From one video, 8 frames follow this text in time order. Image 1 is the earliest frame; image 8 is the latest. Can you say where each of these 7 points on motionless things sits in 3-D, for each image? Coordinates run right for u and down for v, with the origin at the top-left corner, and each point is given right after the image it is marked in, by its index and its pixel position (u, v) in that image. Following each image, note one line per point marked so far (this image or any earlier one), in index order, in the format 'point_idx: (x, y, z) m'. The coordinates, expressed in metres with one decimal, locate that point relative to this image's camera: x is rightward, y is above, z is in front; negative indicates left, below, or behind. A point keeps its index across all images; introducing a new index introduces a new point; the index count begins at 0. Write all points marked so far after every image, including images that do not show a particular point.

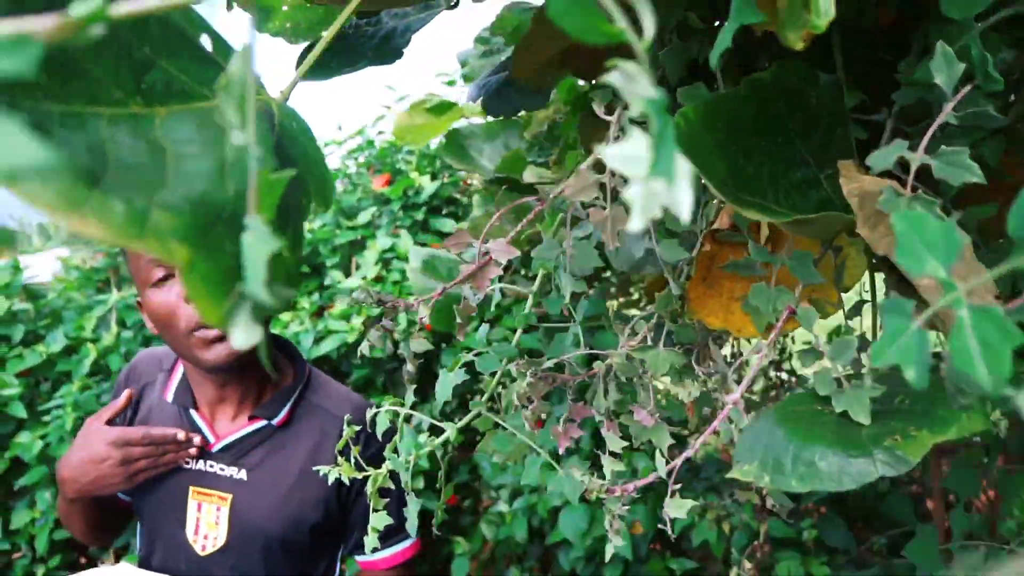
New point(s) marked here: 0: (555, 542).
0: (+0.2, -0.9, +2.3) m
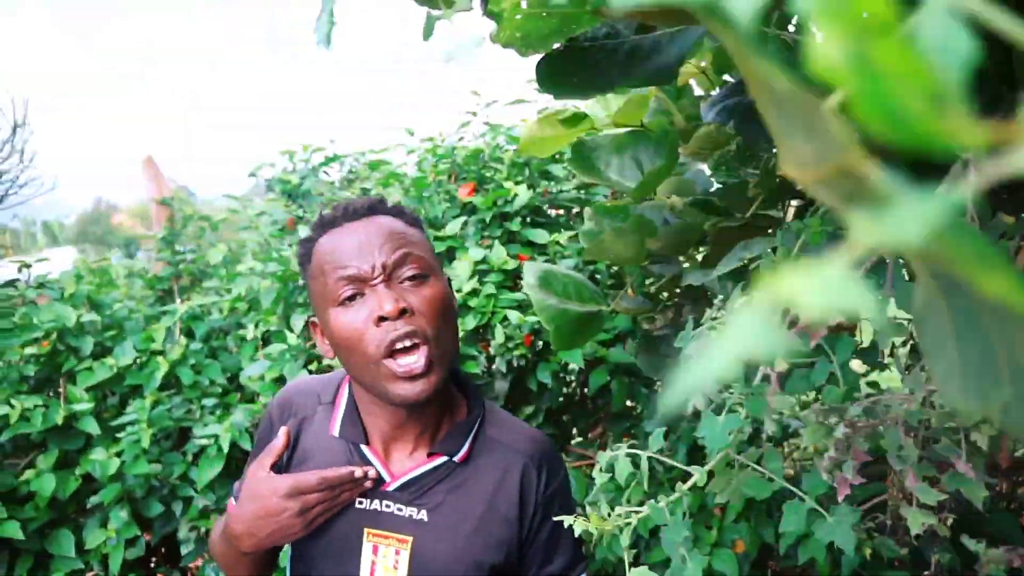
0: (+0.5, -0.9, +2.3) m
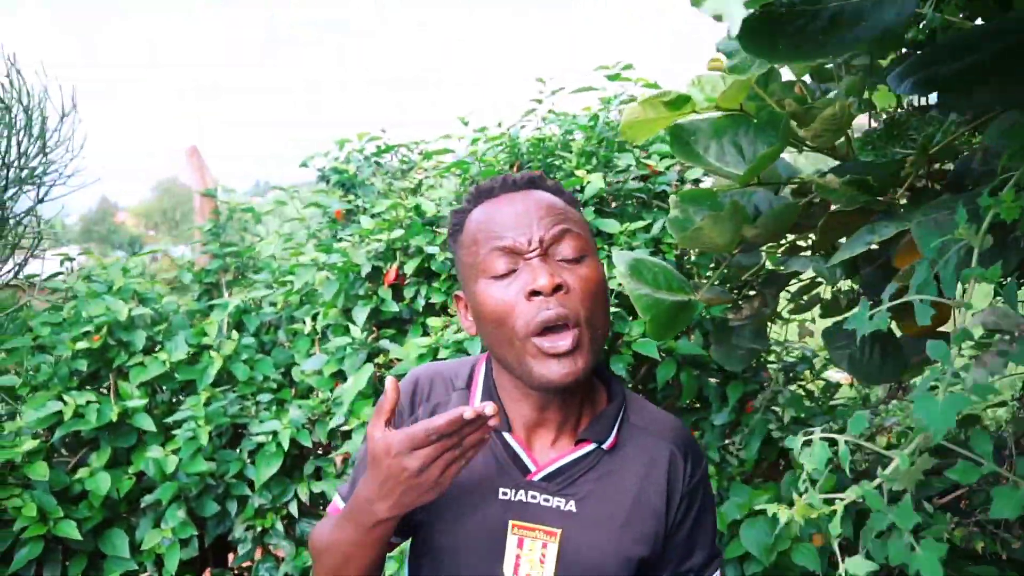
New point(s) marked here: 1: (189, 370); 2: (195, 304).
0: (+0.7, -0.9, +2.2) m
1: (-1.2, -0.3, +2.5) m
2: (-1.3, -0.1, +2.8) m
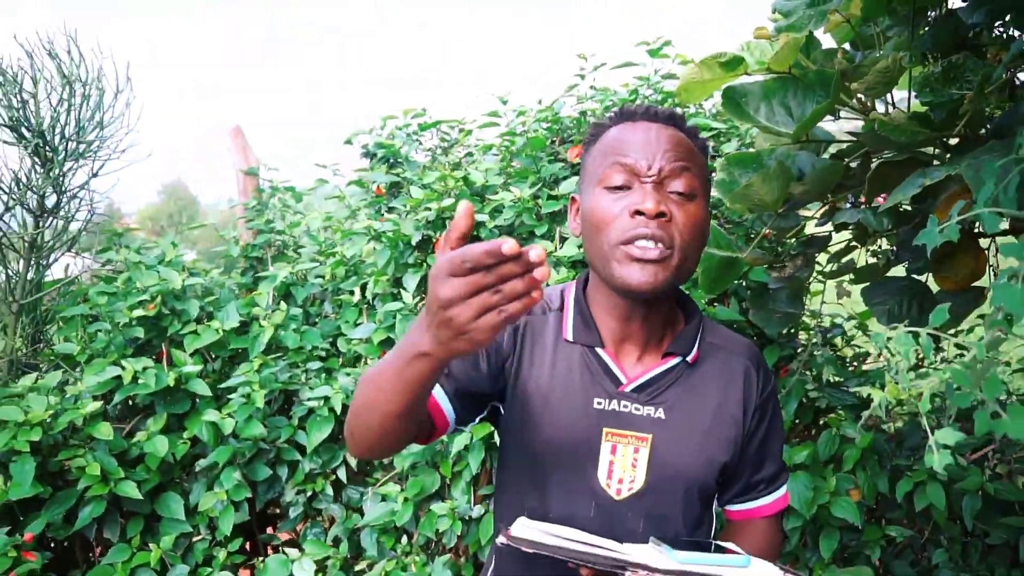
0: (+0.9, -0.8, +2.3) m
1: (-1.1, -0.2, +2.6) m
2: (-1.2, 0.0, +2.8) m
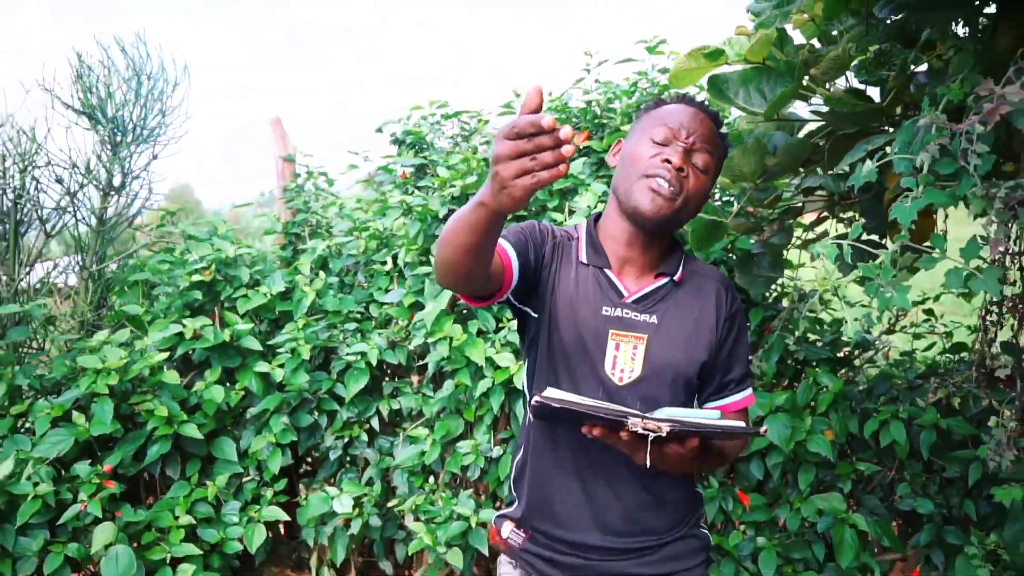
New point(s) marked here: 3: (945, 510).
0: (+1.0, -0.6, +2.7) m
1: (-1.0, -0.1, +2.9) m
2: (-1.1, +0.2, +3.2) m
3: (+1.7, -0.8, +2.6) m
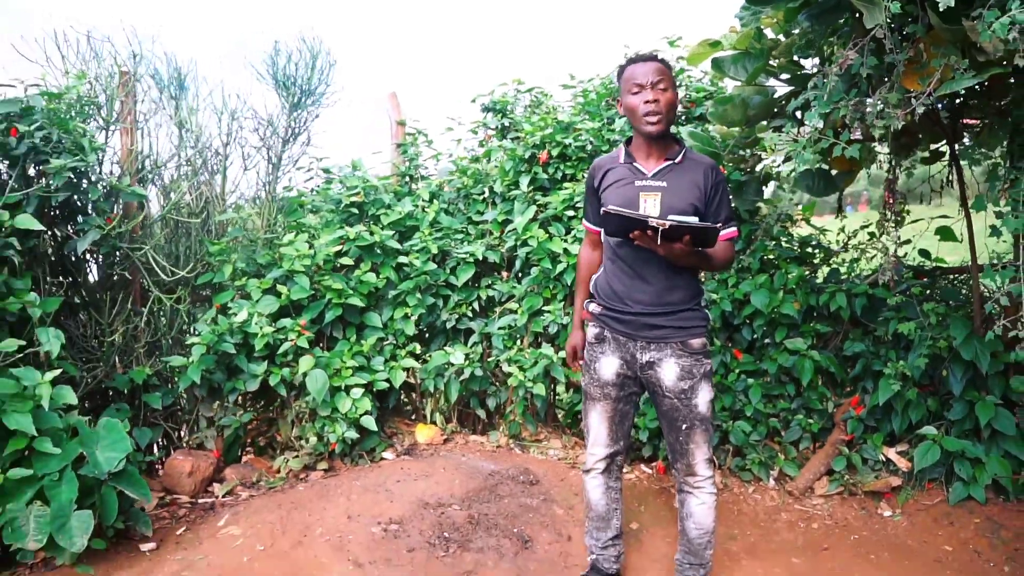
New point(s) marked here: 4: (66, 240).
0: (+1.4, -0.2, +3.9) m
1: (-0.6, +0.4, +4.1) m
2: (-0.7, +0.7, +4.4) m
3: (+2.1, -0.4, +3.8) m
4: (-2.2, +0.2, +3.3) m
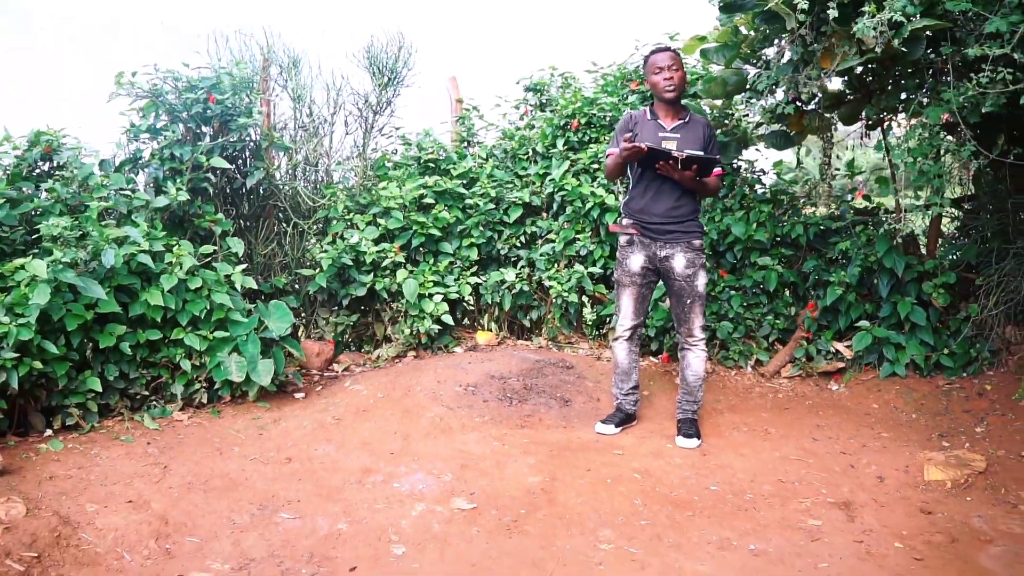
0: (+1.7, +0.3, +5.1) m
1: (-0.3, +0.9, +5.4) m
2: (-0.4, +1.2, +5.6) m
3: (+2.4, +0.1, +5.0) m
4: (-1.9, +0.7, +4.6) m
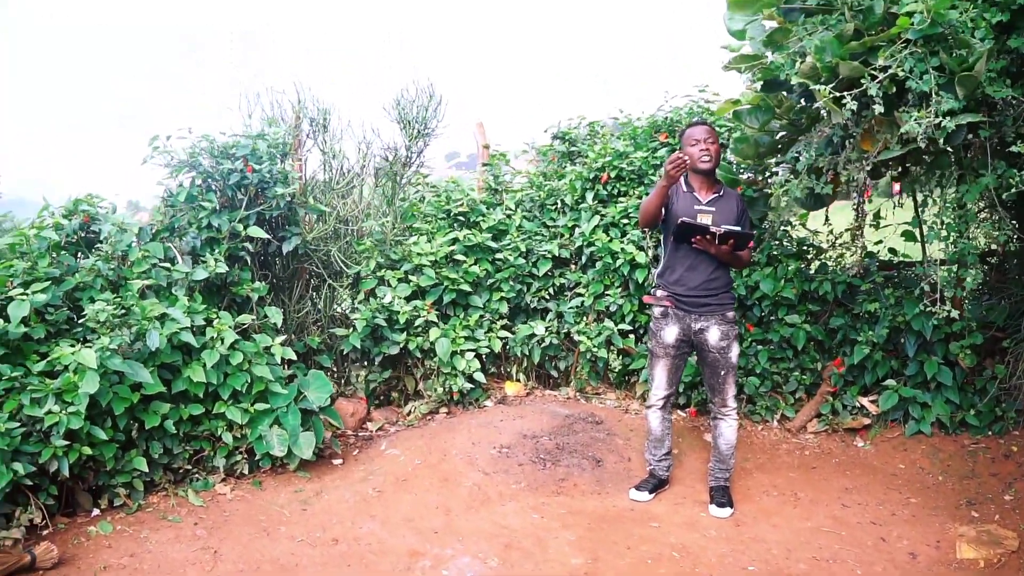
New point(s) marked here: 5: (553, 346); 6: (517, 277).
0: (+1.9, -0.1, +5.2) m
1: (-0.1, +0.5, +5.4) m
2: (-0.2, +0.8, +5.6) m
3: (+2.6, -0.3, +5.1) m
4: (-1.7, +0.3, +4.6) m
5: (+0.3, -0.5, +5.4) m
6: (0.0, +0.1, +5.3) m
